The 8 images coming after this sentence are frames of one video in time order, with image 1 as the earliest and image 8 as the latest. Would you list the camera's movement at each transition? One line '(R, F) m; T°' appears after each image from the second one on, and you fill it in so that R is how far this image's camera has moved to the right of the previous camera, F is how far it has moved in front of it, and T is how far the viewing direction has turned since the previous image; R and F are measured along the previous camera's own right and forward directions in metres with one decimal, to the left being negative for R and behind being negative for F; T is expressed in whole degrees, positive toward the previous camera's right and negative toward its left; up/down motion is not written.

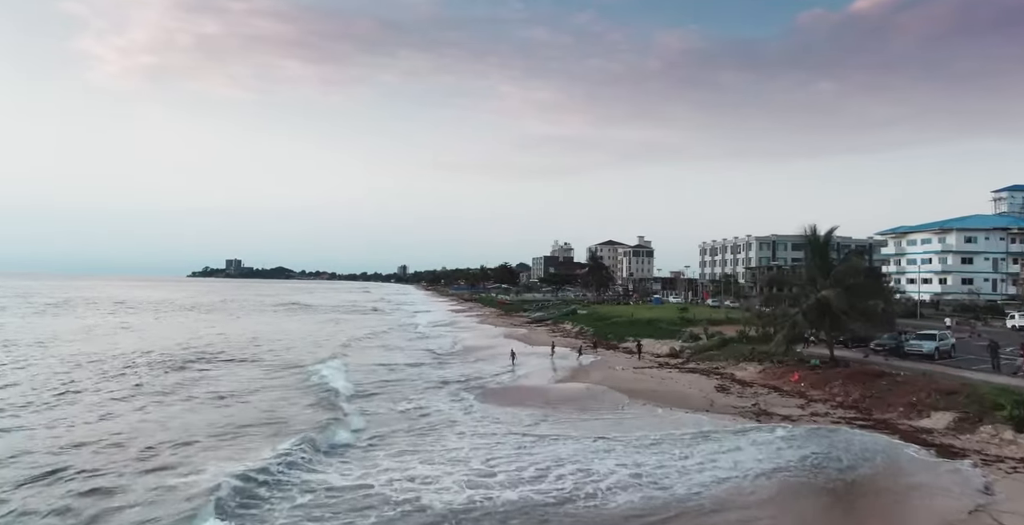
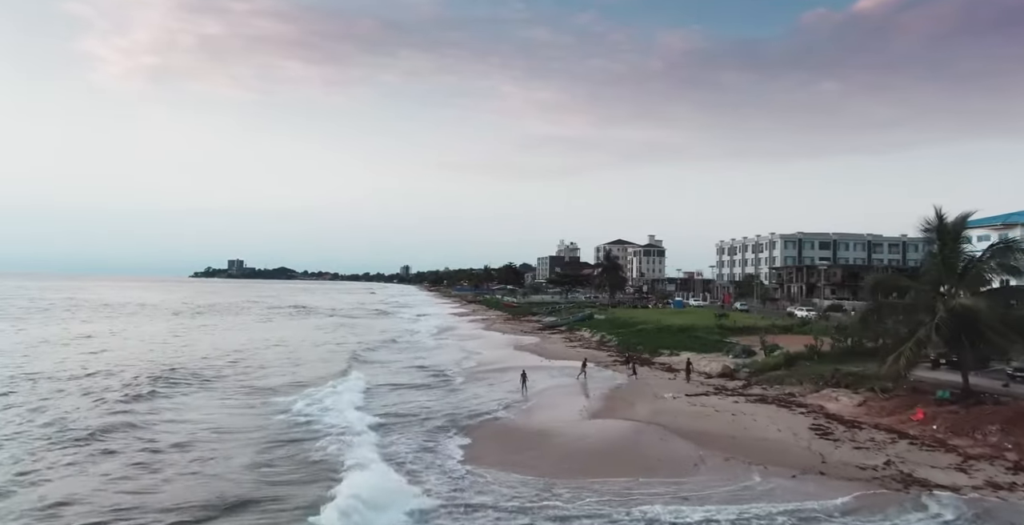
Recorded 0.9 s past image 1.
(-0.6, +6.6) m; 0°
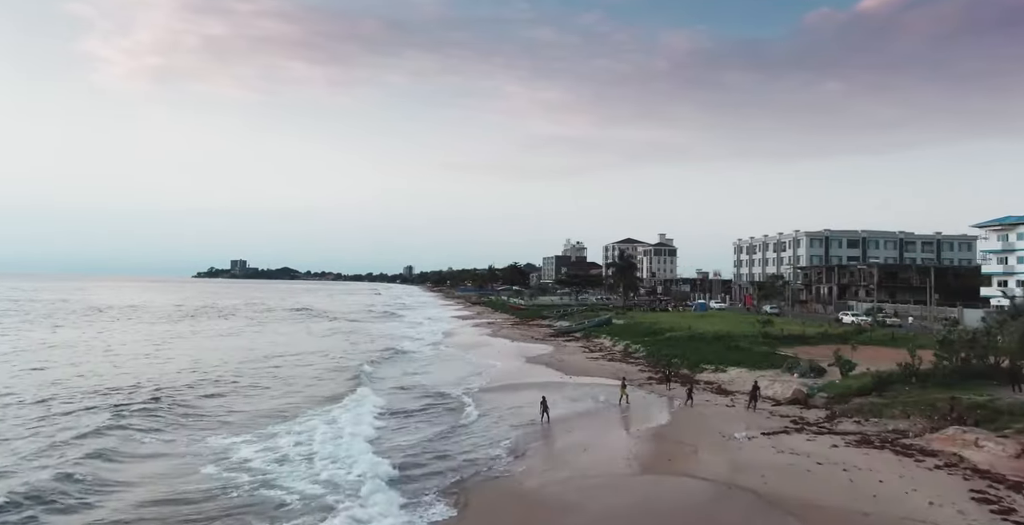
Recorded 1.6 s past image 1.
(-0.5, +5.7) m; 0°
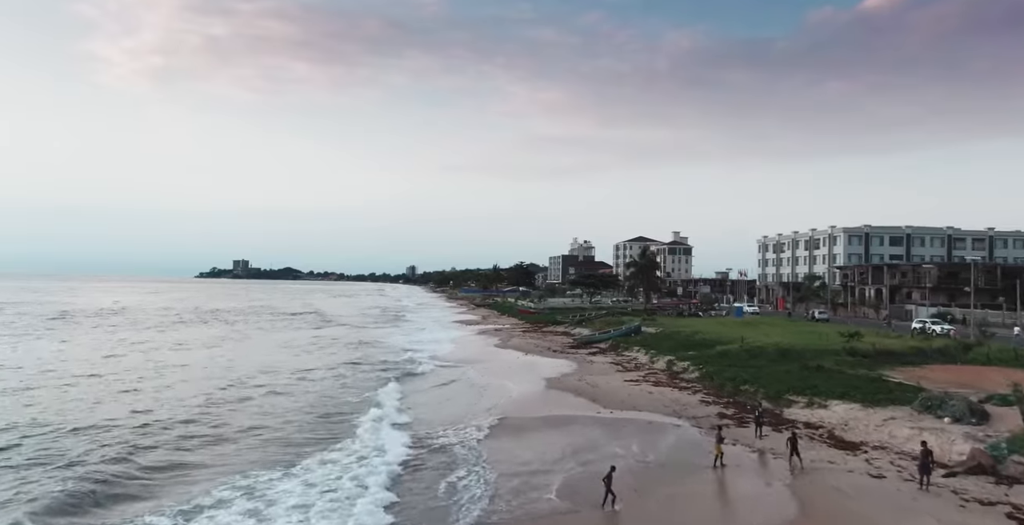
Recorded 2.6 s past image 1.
(-0.7, +7.8) m; 0°
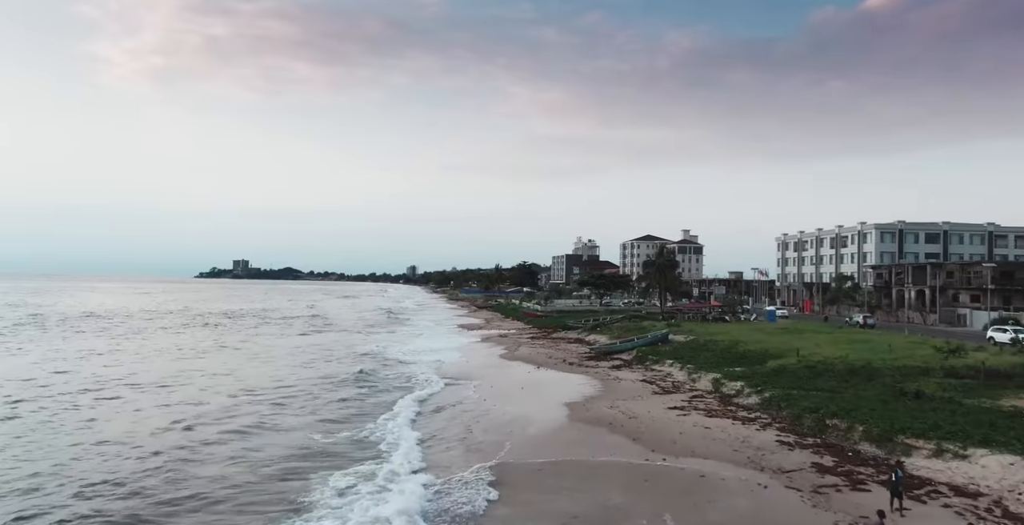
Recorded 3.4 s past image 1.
(-0.5, +6.0) m; 0°
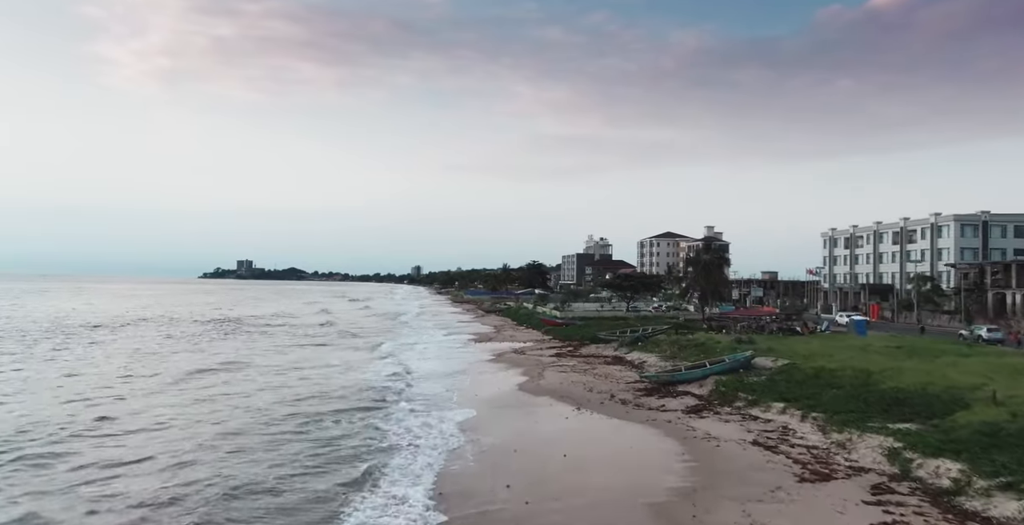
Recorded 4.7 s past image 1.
(-0.9, +11.1) m; 0°
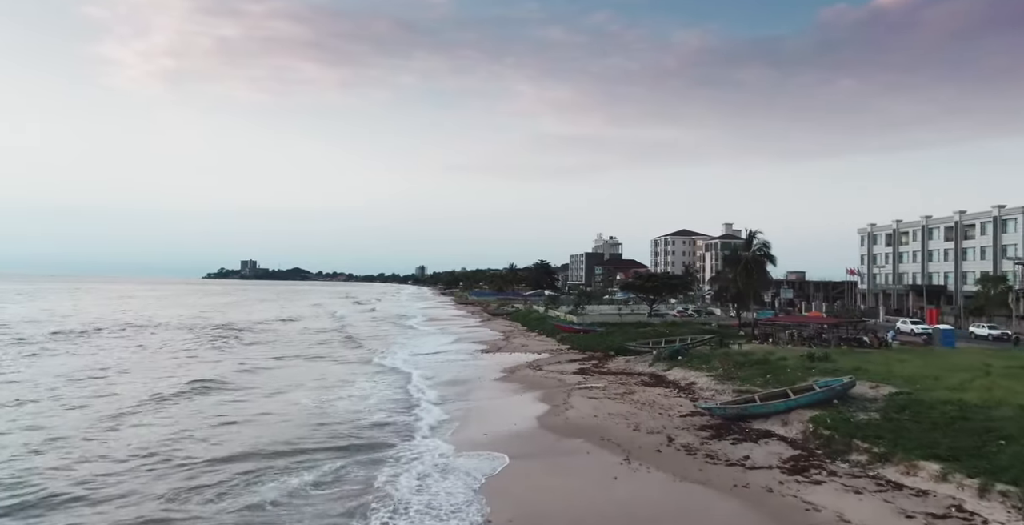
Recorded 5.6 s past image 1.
(-0.6, +7.2) m; 0°
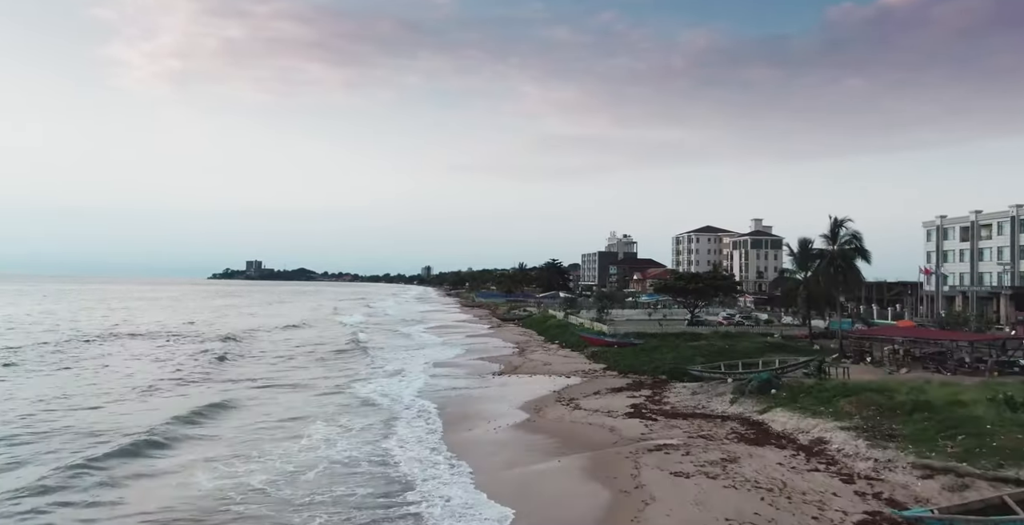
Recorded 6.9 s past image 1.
(-0.8, +10.4) m; -1°
